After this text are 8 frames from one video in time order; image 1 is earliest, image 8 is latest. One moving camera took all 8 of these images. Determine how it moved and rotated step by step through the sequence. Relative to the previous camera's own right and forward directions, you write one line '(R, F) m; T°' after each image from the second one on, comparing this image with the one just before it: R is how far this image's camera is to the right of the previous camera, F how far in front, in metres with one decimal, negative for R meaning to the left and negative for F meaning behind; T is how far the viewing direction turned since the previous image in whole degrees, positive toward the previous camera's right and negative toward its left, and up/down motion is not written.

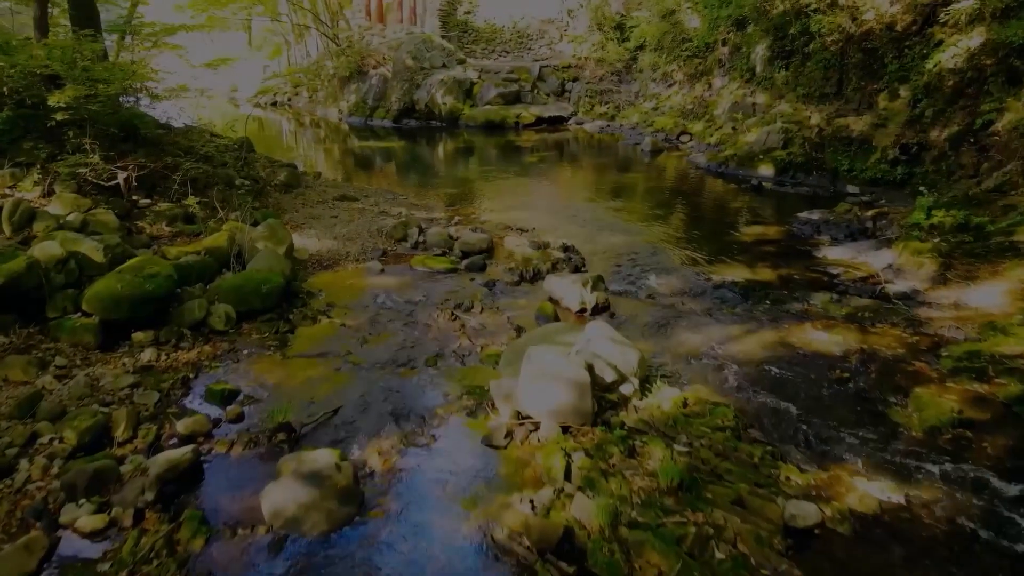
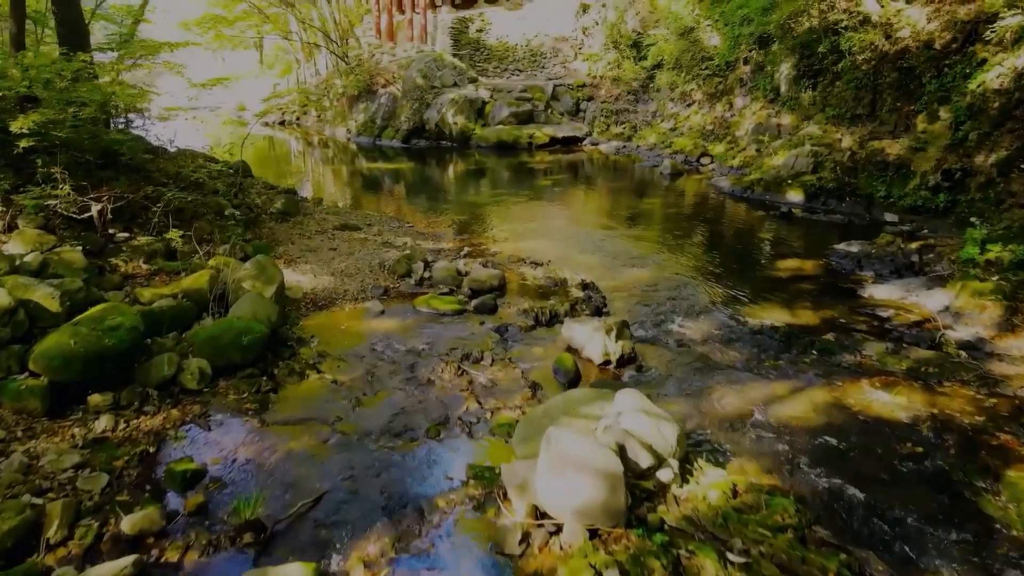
(0.0, +0.7) m; -1°
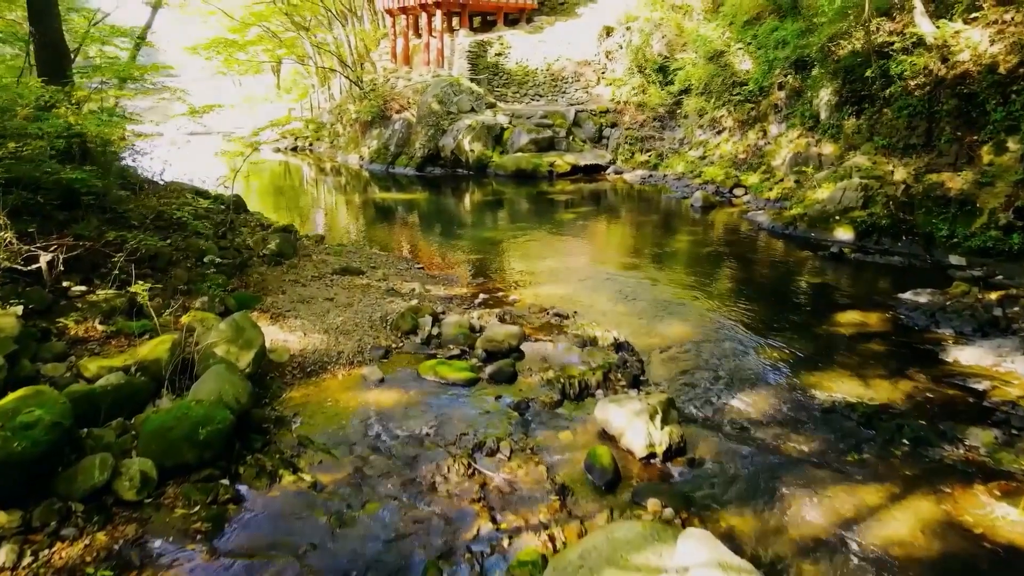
(0.0, +1.0) m; -1°
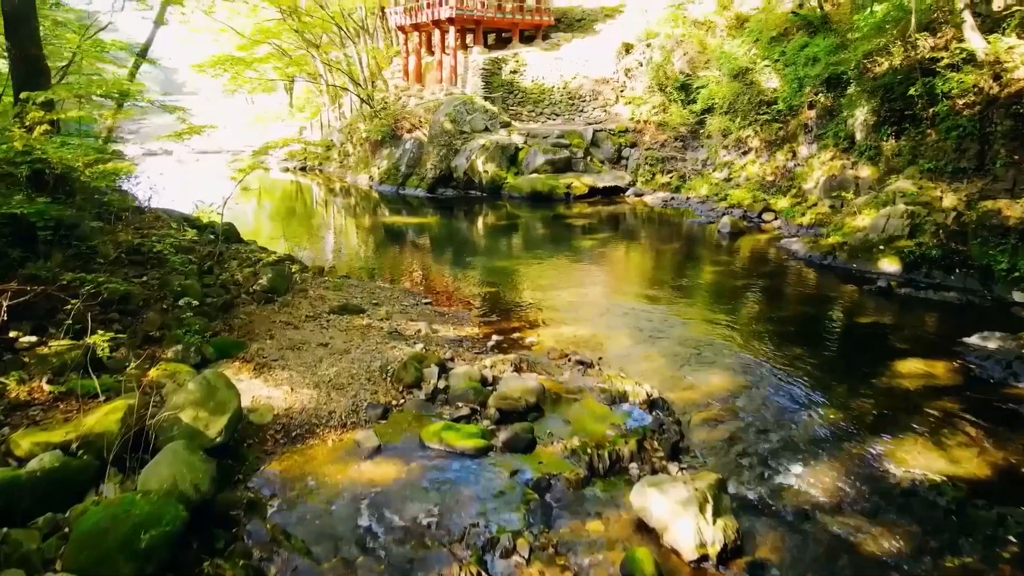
(0.0, +0.8) m; -1°
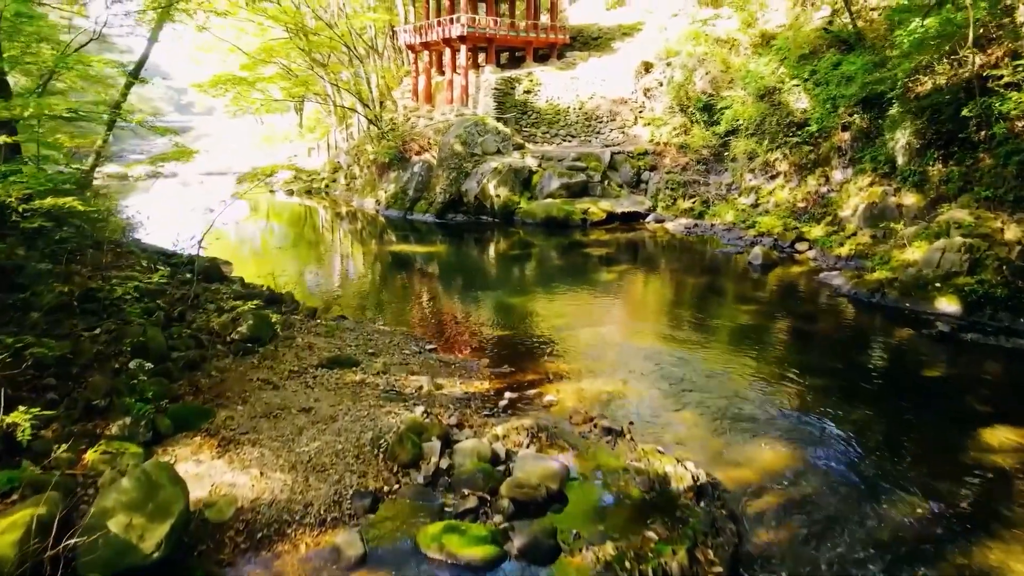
(0.0, +1.0) m; -1°
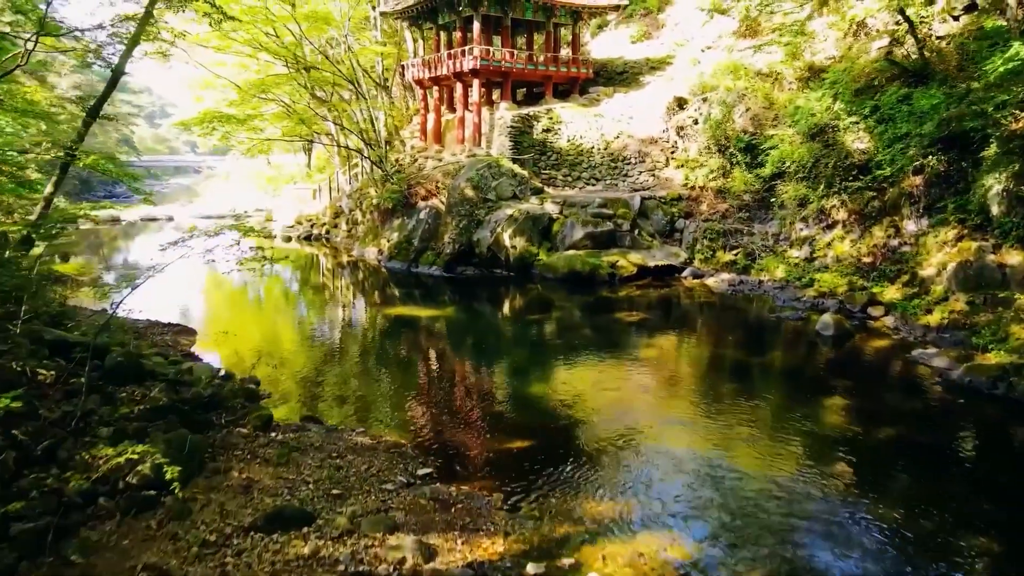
(-0.1, +2.0) m; -1°
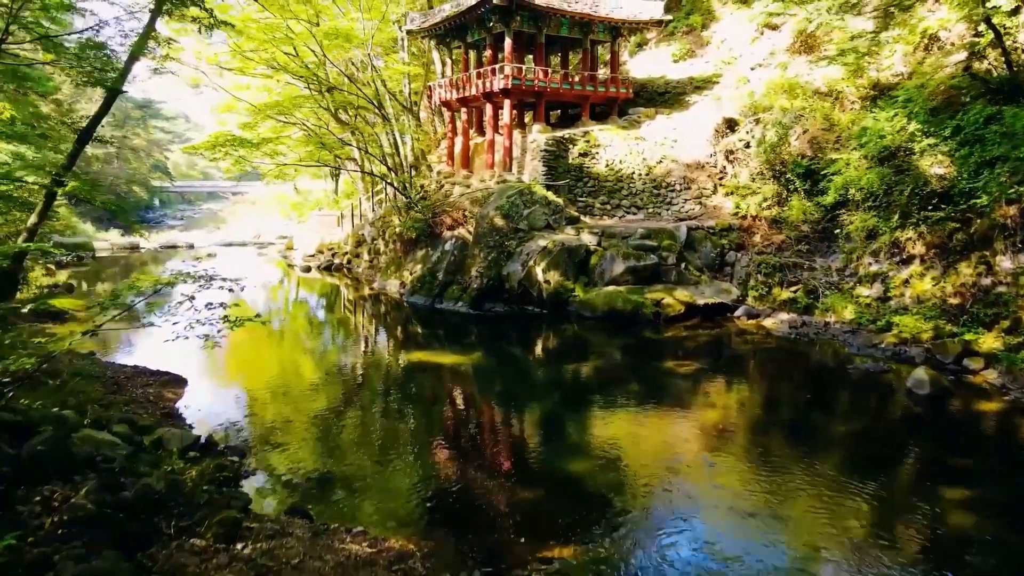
(-0.1, +1.3) m; -2°
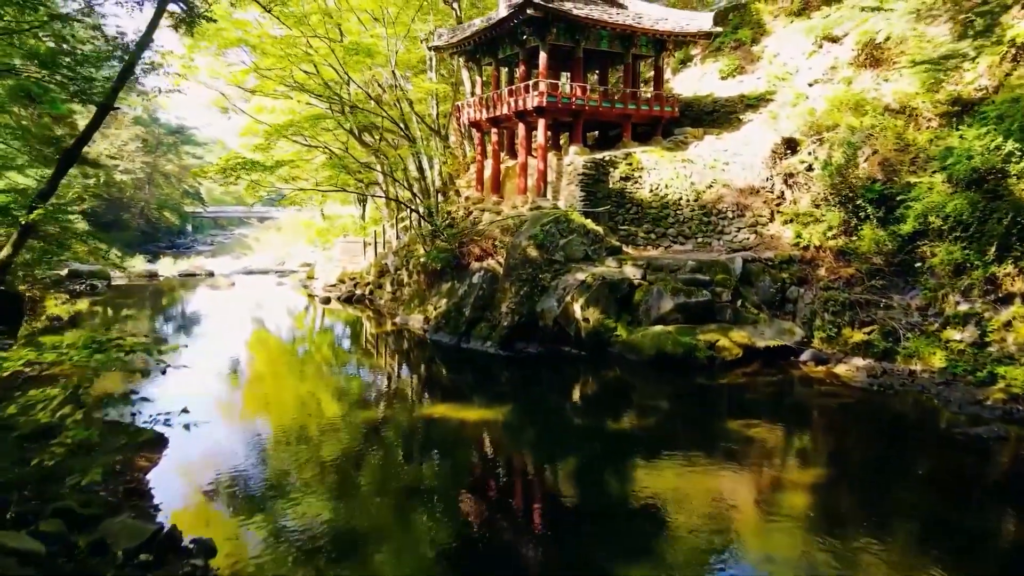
(-0.1, +1.4) m; -2°
